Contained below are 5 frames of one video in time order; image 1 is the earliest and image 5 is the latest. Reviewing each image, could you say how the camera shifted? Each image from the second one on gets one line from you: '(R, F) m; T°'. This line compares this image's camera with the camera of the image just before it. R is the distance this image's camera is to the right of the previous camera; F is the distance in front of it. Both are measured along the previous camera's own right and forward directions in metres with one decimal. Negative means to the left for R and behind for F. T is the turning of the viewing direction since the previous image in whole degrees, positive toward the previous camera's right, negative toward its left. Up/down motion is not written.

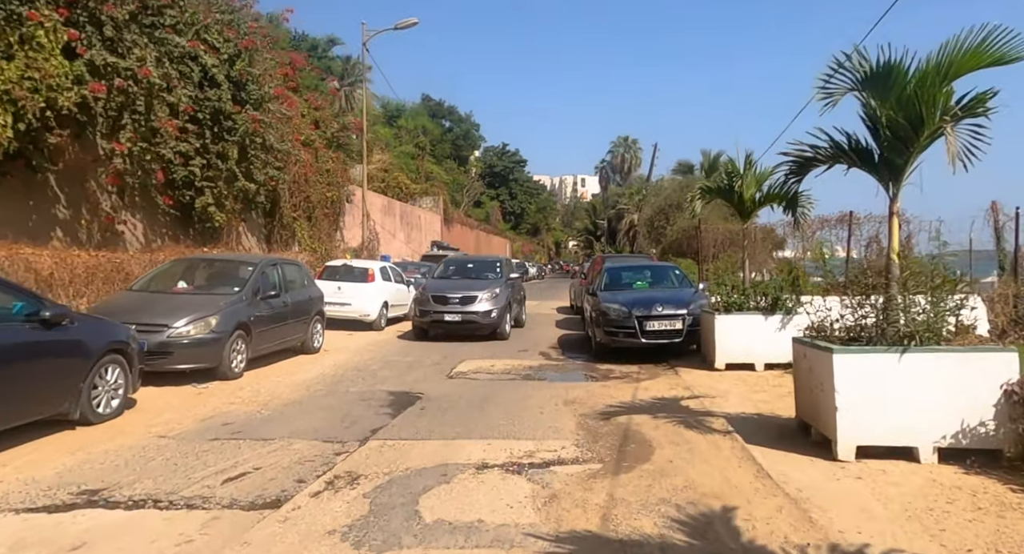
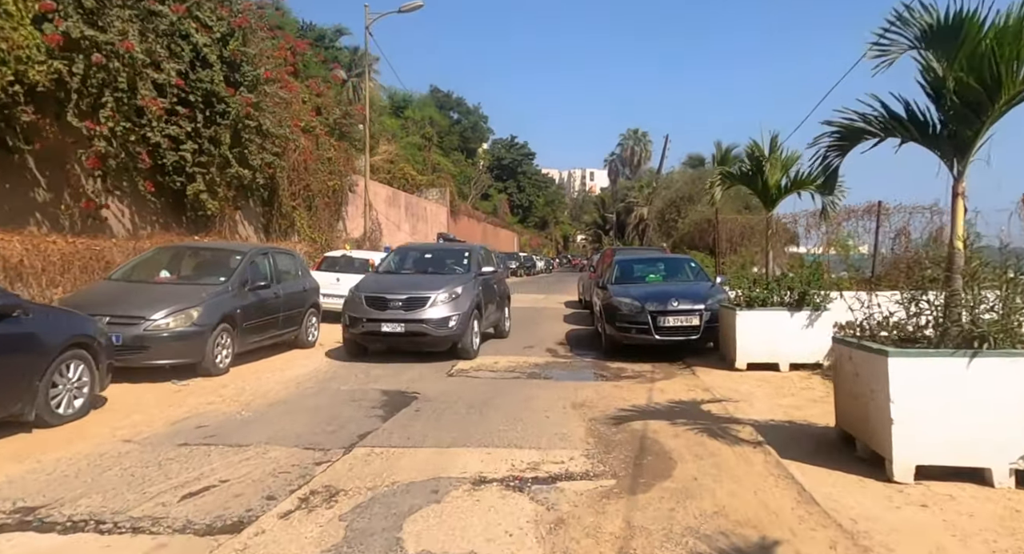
(0.0, +0.7) m; -1°
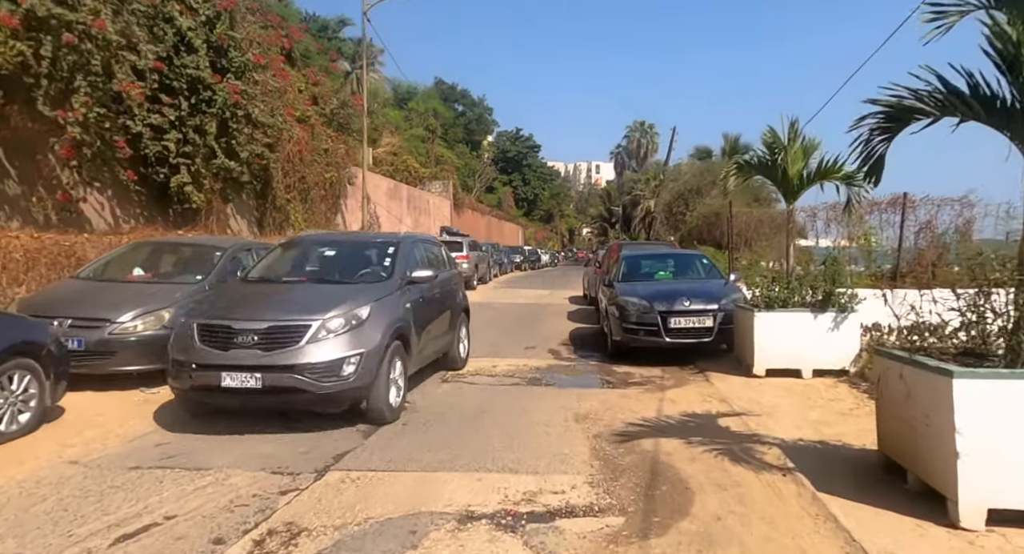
(+0.1, +0.7) m; 0°
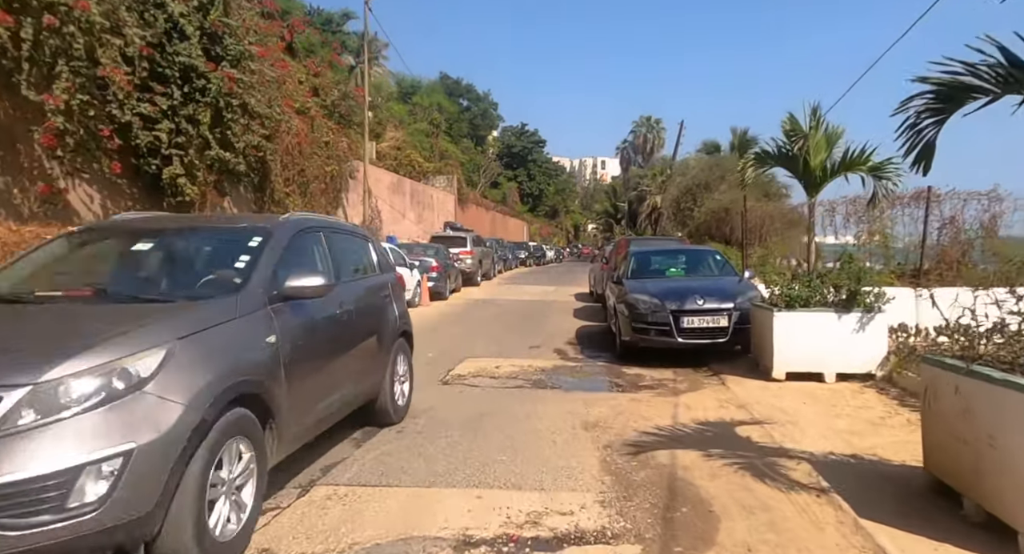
(0.0, +0.5) m; 0°
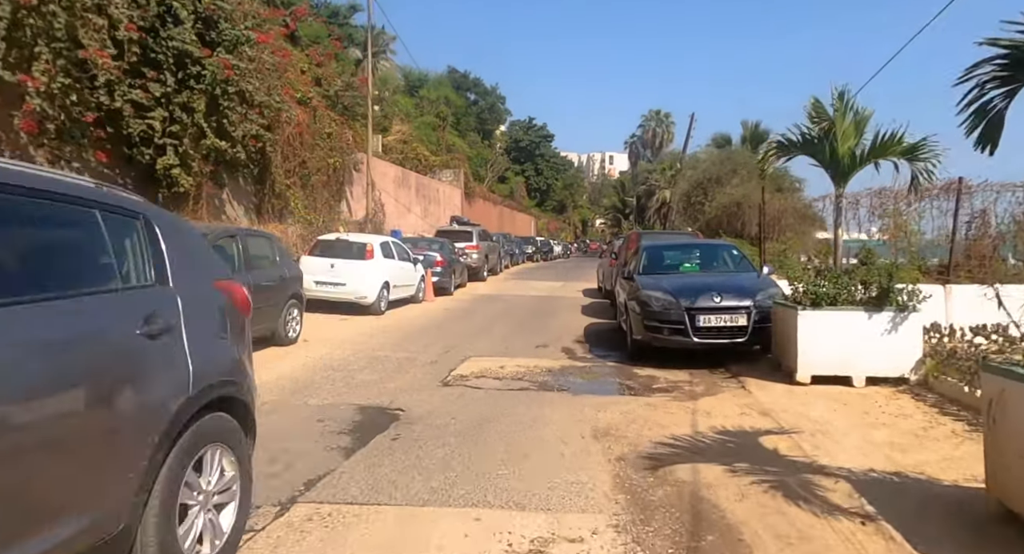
(0.0, +0.5) m; -1°
